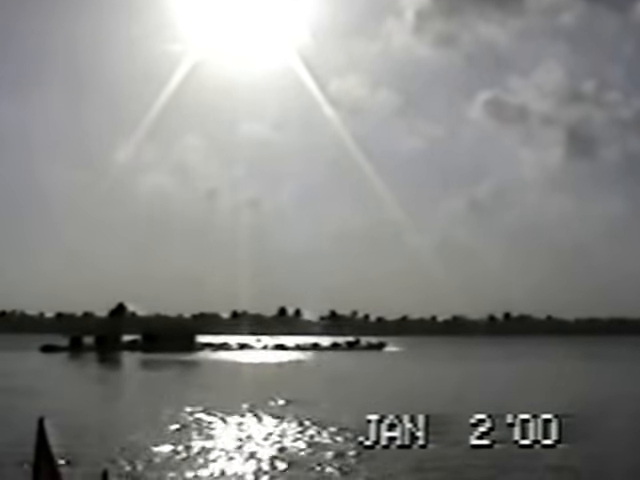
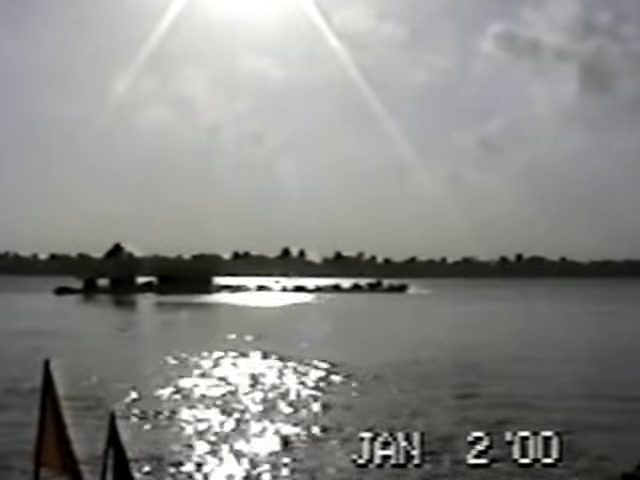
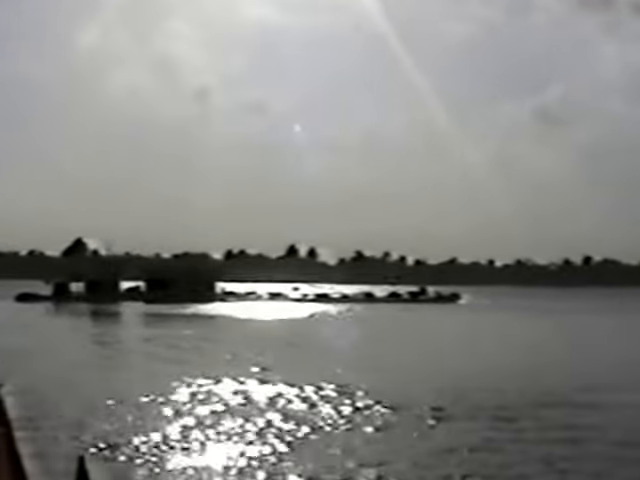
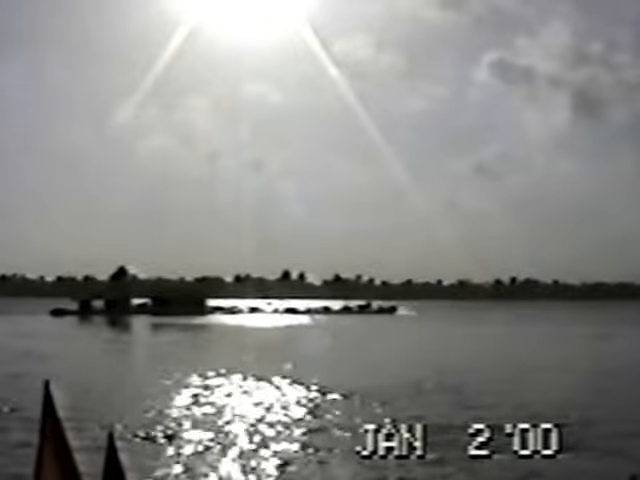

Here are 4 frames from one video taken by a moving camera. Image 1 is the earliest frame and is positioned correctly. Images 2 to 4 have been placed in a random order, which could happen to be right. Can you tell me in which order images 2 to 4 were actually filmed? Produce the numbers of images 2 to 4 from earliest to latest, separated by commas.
4, 2, 3
